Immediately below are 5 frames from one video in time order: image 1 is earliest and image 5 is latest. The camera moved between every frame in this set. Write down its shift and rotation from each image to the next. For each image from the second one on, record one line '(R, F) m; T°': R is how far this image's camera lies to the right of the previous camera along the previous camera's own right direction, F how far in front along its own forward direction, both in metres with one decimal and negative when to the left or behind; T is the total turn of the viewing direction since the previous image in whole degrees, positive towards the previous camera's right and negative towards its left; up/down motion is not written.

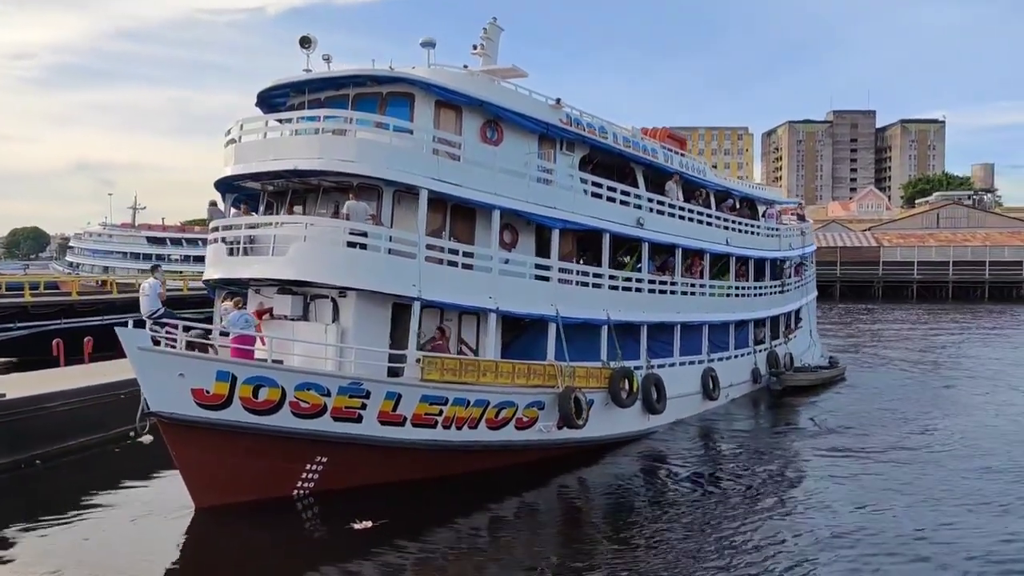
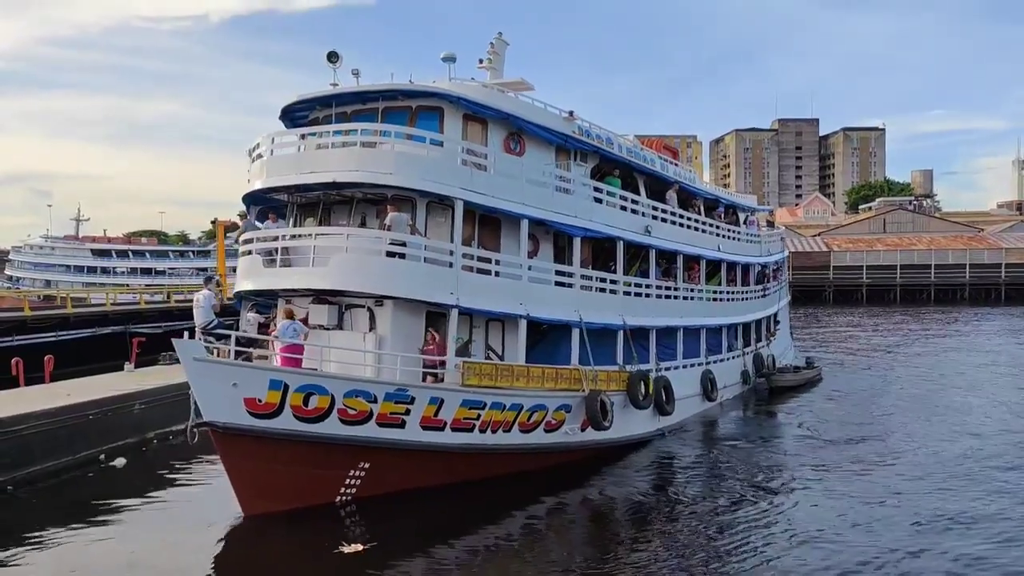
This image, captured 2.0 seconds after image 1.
(-0.8, -0.2) m; +3°
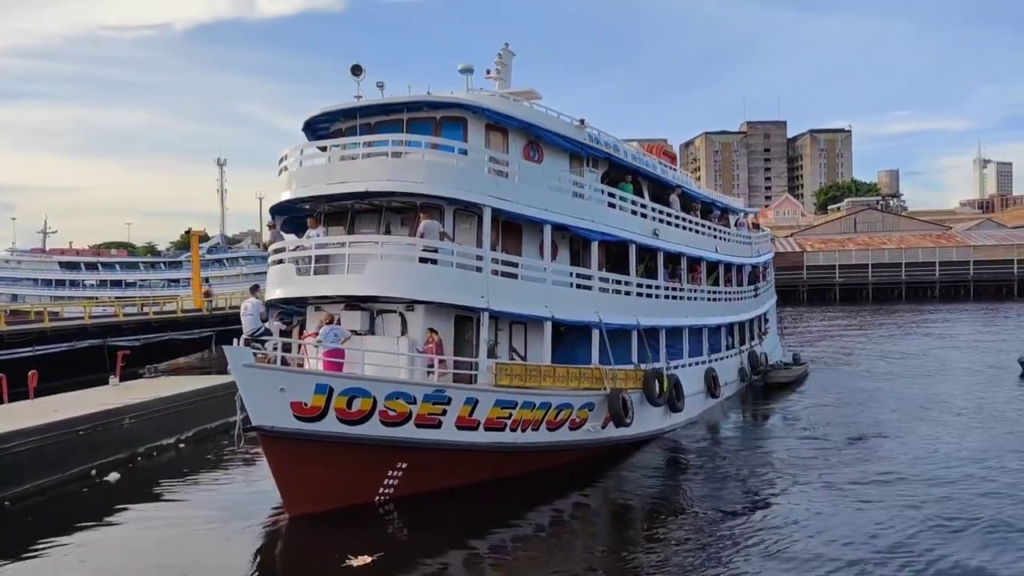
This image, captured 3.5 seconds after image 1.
(-0.5, -0.3) m; +2°
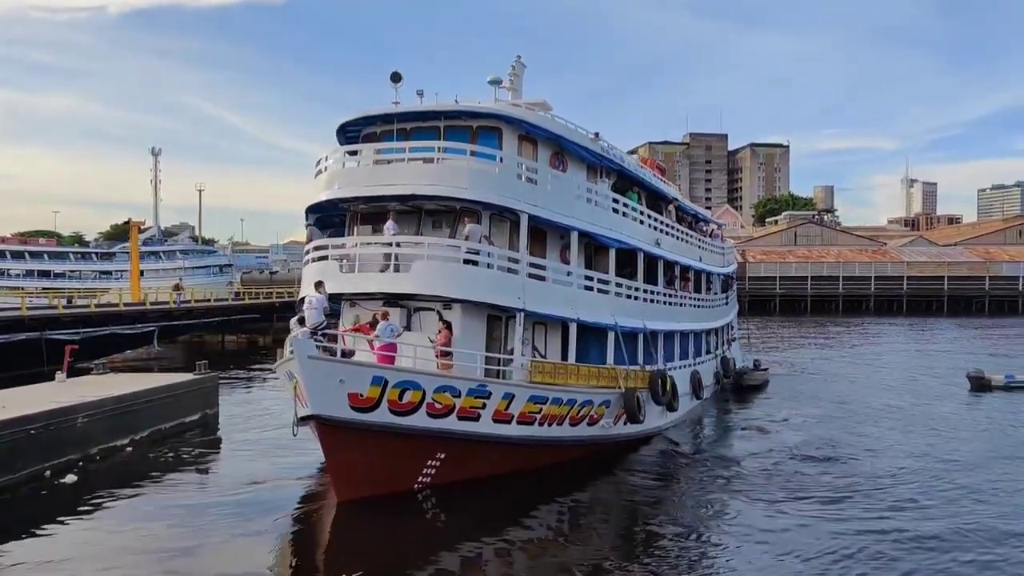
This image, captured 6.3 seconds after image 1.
(-1.0, -0.5) m; +4°
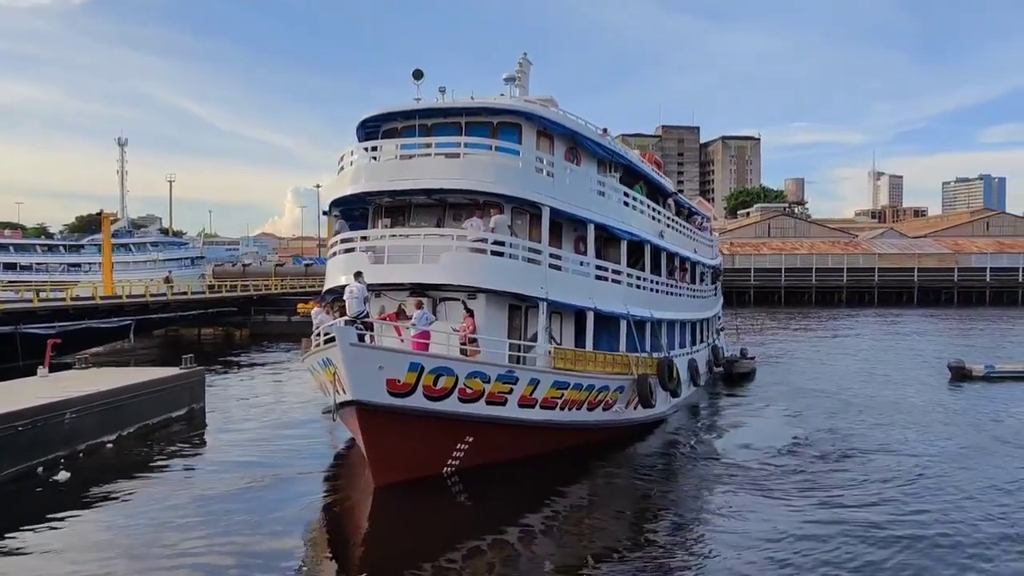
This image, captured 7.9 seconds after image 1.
(-0.5, -0.3) m; +2°
